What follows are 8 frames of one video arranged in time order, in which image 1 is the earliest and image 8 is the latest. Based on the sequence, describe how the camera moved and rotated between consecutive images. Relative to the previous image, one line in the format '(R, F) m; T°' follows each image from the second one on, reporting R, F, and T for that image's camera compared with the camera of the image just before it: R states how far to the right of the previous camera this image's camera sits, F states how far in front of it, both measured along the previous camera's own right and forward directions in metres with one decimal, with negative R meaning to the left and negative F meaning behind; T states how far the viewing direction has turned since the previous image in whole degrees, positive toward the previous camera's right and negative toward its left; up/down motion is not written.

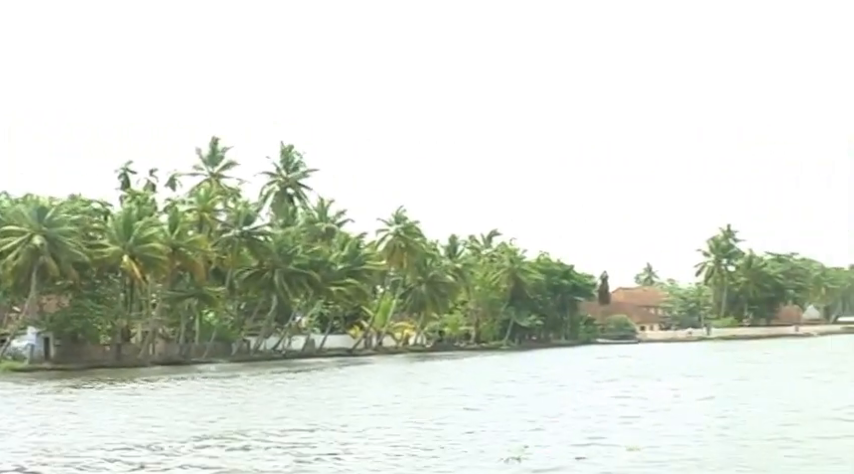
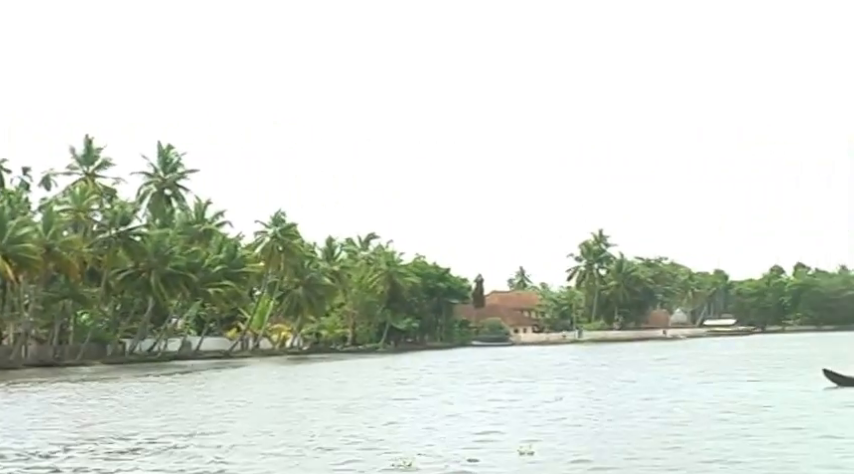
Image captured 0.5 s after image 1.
(-0.1, -0.2) m; +7°
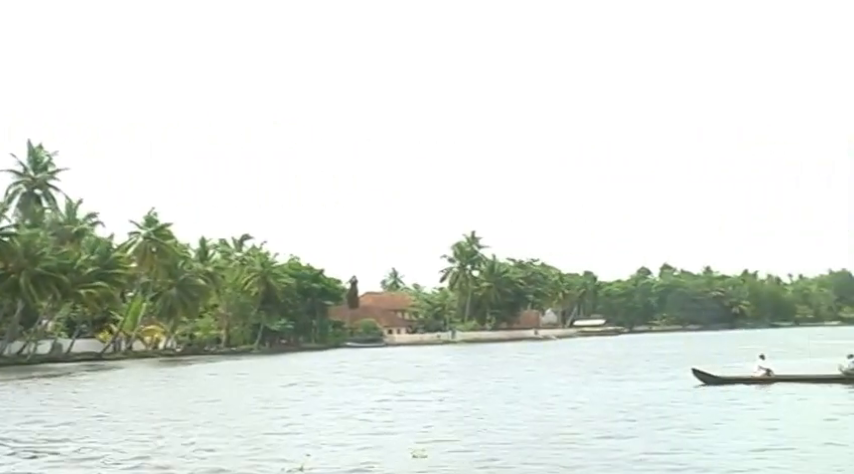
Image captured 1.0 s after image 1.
(-0.1, -0.4) m; +7°
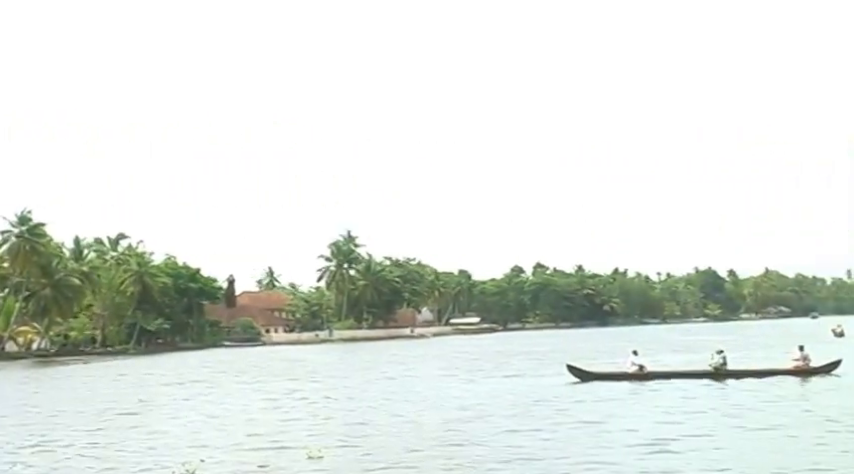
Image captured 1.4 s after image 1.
(-0.2, -0.4) m; +6°
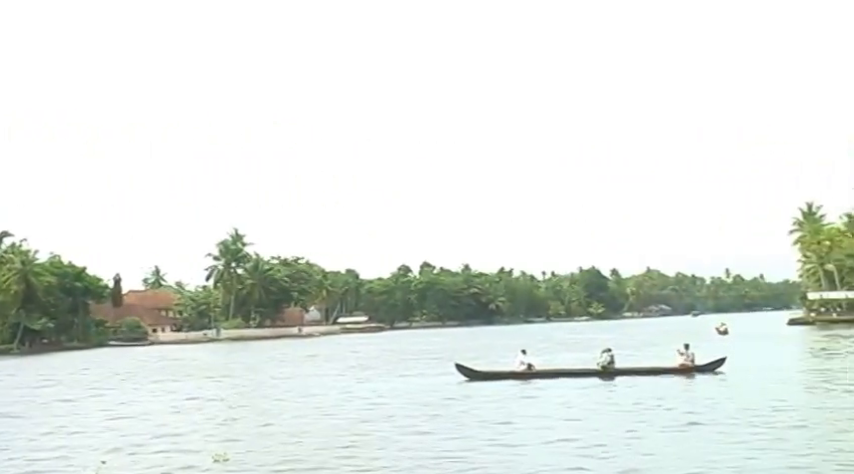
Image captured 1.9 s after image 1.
(-0.4, +0.2) m; +6°
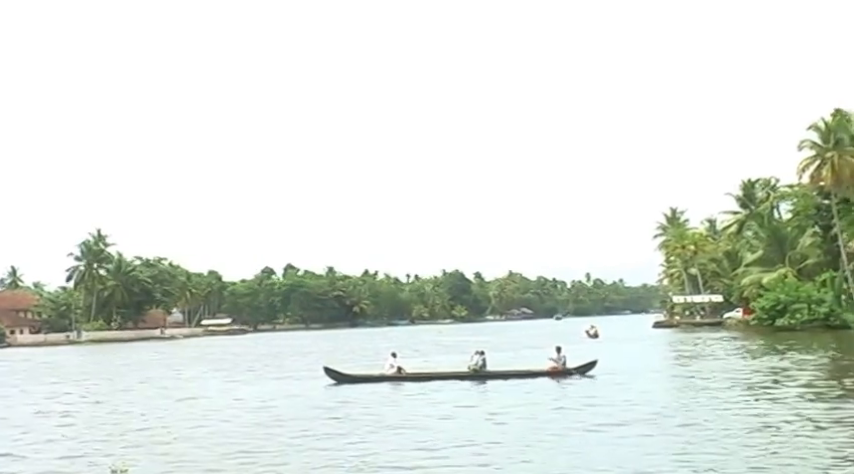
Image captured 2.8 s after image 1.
(-0.5, +0.9) m; +7°
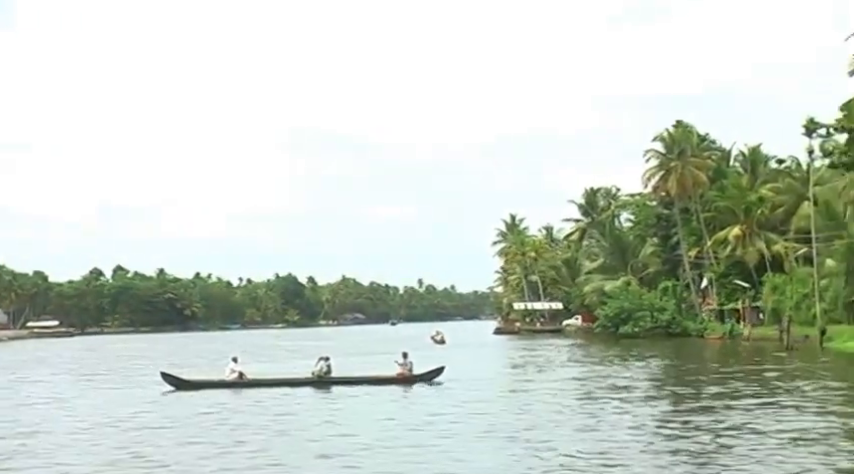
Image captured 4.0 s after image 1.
(-0.7, +1.6) m; +9°
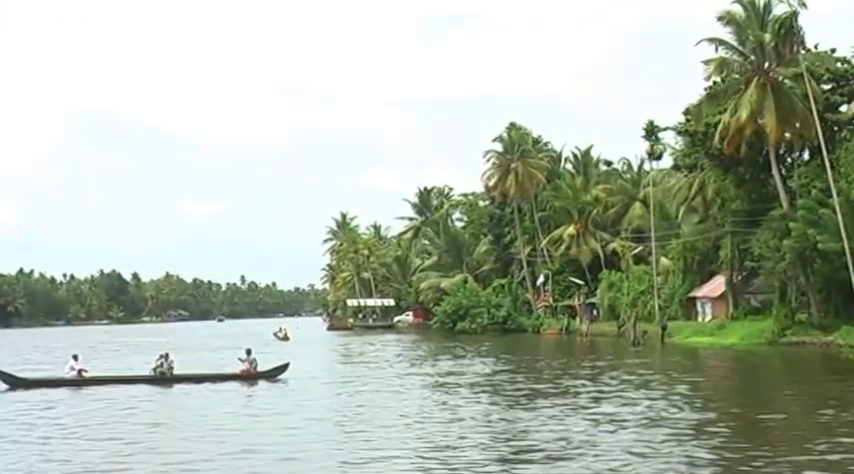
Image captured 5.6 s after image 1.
(-1.3, +0.1) m; +9°
